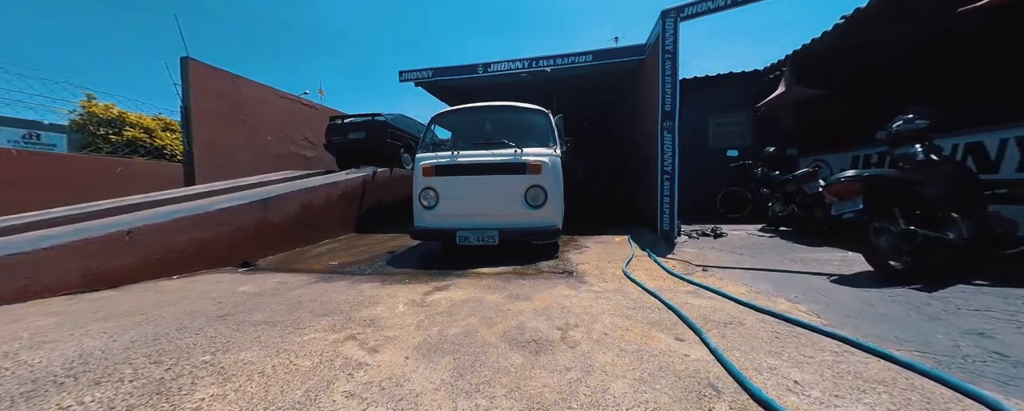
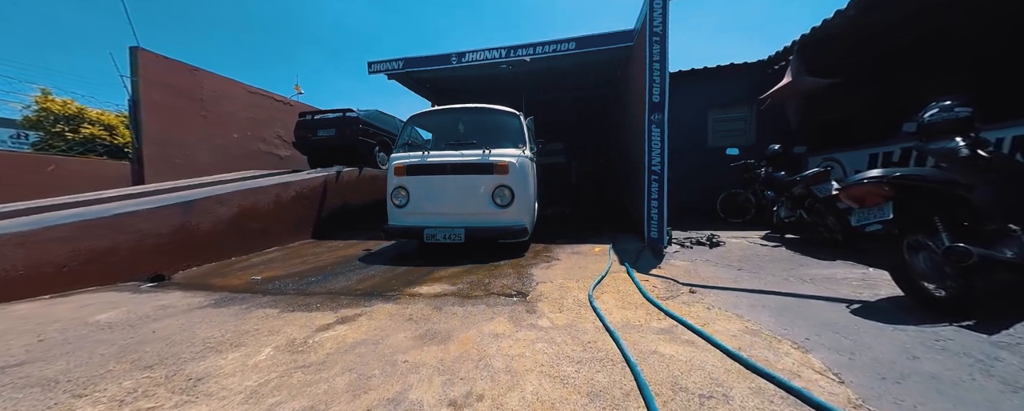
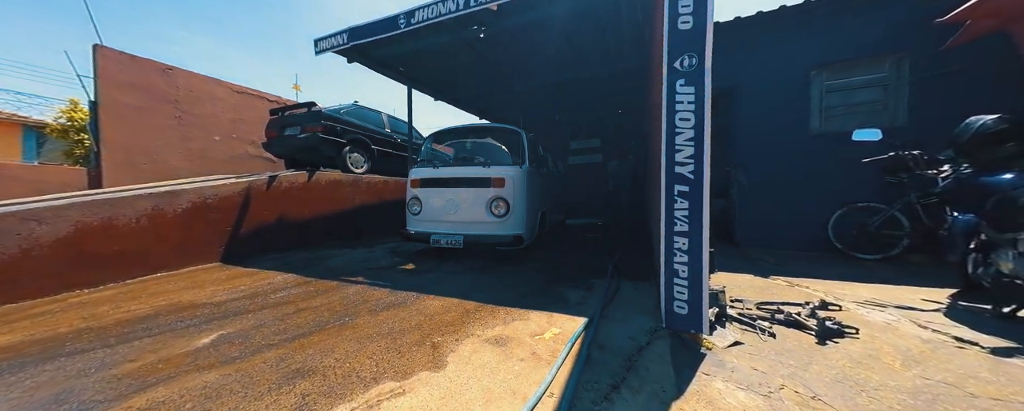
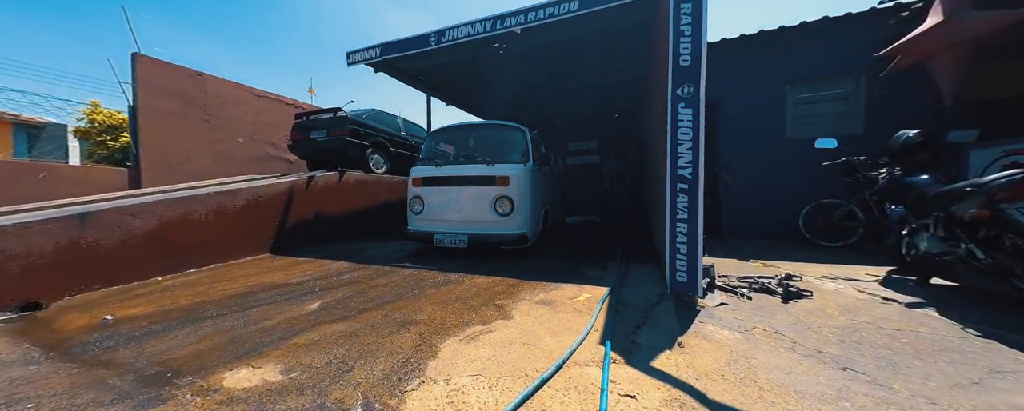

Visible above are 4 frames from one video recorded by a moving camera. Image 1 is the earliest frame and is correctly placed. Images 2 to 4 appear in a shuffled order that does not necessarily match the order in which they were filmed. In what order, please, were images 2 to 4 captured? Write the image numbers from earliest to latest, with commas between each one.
2, 4, 3
